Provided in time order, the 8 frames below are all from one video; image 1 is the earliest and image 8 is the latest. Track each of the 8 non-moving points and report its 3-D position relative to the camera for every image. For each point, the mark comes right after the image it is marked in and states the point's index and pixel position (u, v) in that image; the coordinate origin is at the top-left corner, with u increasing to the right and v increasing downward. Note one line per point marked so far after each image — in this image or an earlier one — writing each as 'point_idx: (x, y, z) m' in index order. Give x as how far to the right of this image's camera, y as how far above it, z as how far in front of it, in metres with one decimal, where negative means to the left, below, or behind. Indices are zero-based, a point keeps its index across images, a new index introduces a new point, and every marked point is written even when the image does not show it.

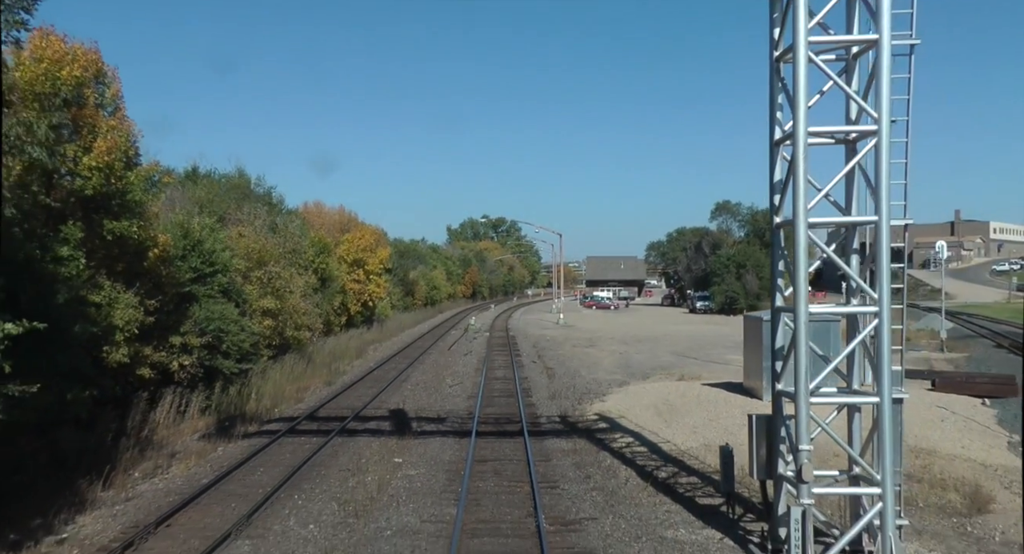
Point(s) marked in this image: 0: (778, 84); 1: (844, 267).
0: (+3.0, +2.1, +9.0) m
1: (+3.7, +0.1, +9.0) m
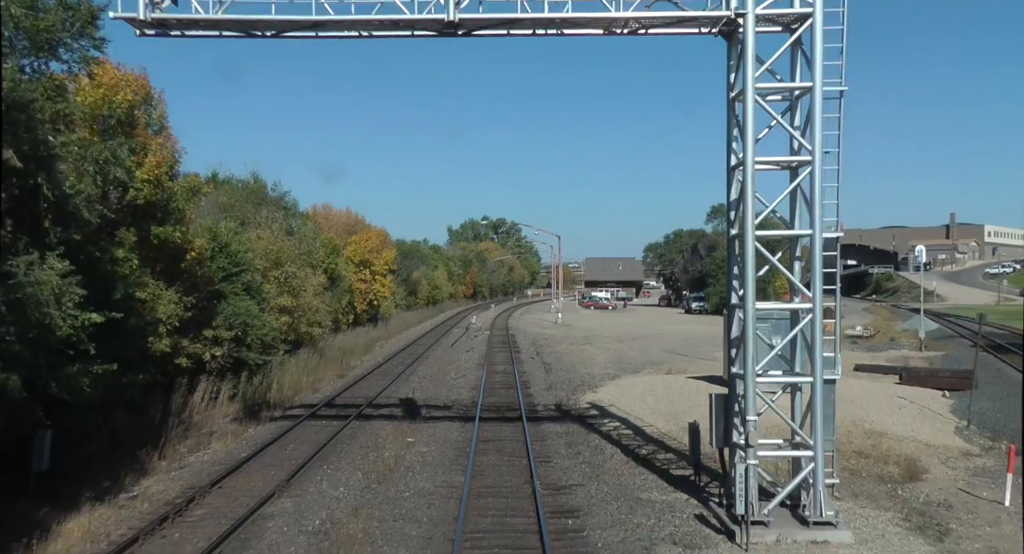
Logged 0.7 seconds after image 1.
0: (+3.0, +2.1, +10.9) m
1: (+3.7, 0.0, +10.9) m
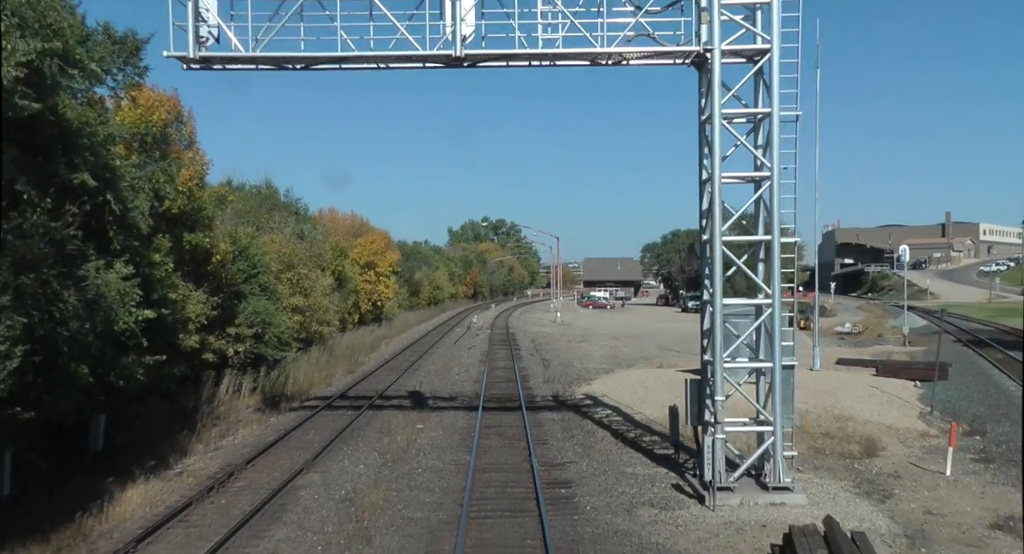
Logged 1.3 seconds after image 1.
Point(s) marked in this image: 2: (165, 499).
0: (+3.0, +2.1, +12.6) m
1: (+3.7, +0.1, +12.6) m
2: (-5.2, -3.3, +12.2) m
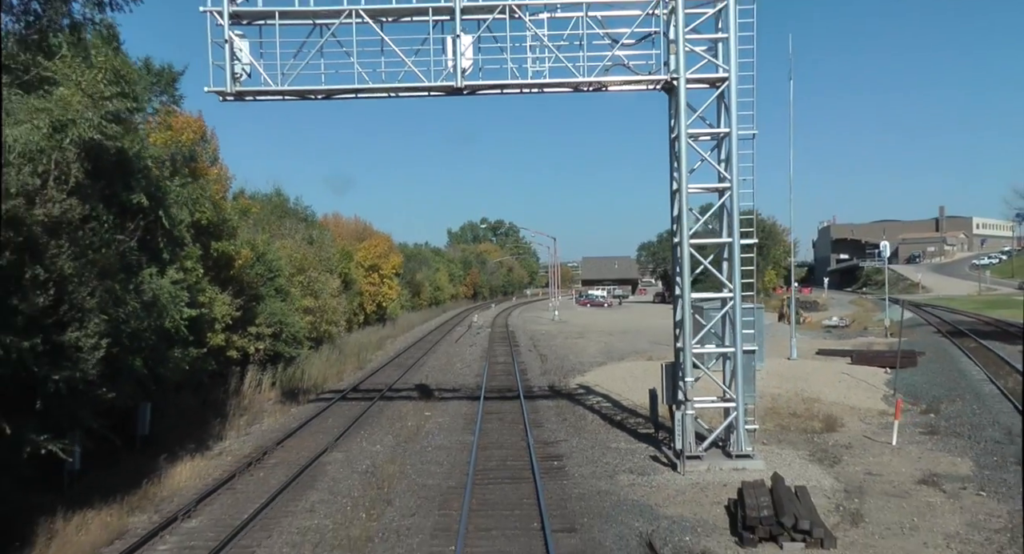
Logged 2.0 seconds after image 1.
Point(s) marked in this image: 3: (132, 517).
0: (+2.9, +2.2, +14.5) m
1: (+3.7, +0.1, +14.4) m
2: (-5.2, -3.4, +14.0) m
3: (-5.3, -3.3, +11.3) m
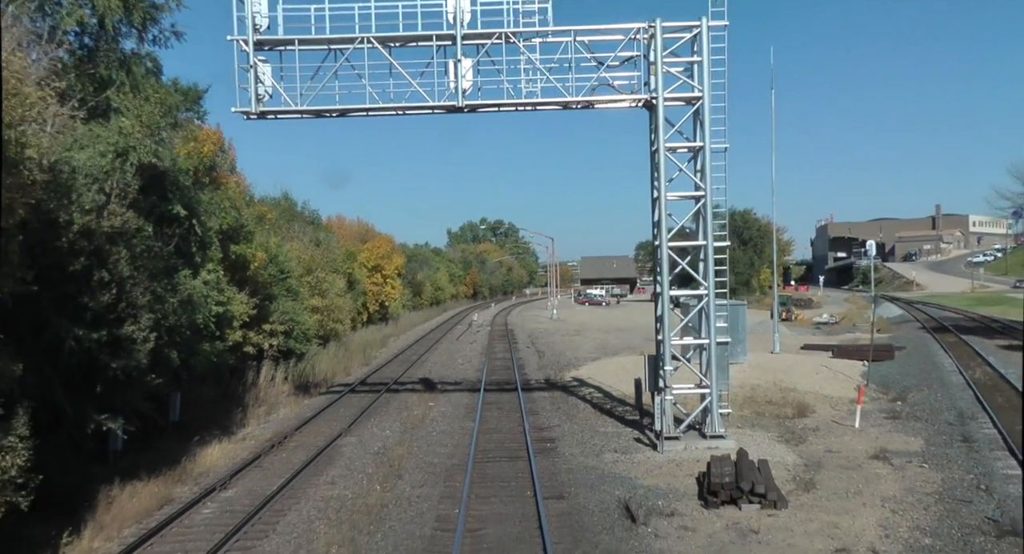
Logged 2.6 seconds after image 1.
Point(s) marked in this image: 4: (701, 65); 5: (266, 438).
0: (+2.8, +2.2, +16.0) m
1: (+3.6, +0.1, +16.0) m
2: (-5.3, -3.4, +15.6) m
3: (-5.3, -3.3, +12.9) m
4: (+3.7, +4.1, +15.7) m
5: (-5.2, -3.4, +17.1) m
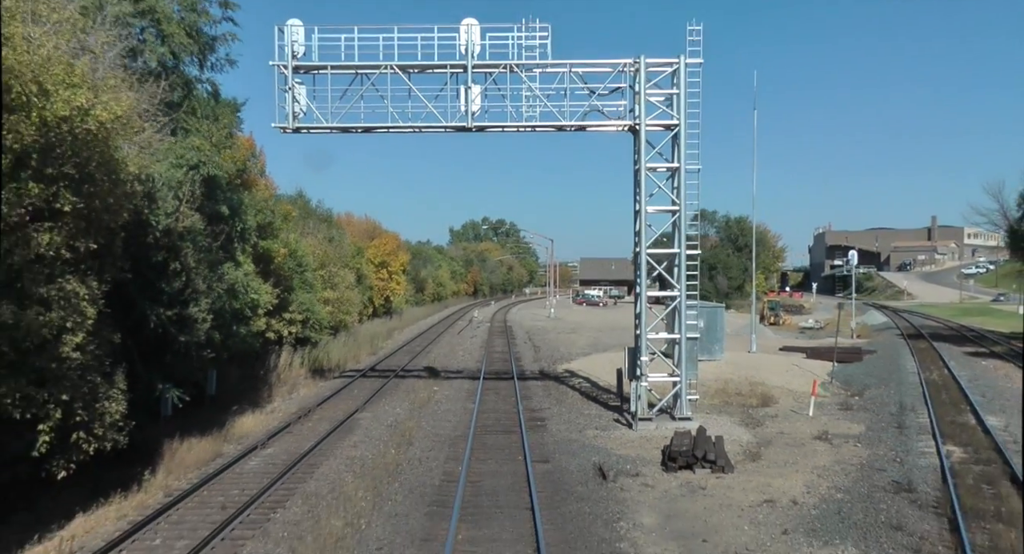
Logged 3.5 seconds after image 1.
0: (+2.8, +2.1, +18.4) m
1: (+3.6, +0.1, +18.4) m
2: (-5.4, -3.3, +18.0) m
3: (-5.5, -3.2, +15.3) m
4: (+3.7, +4.1, +18.1) m
5: (-5.3, -3.3, +19.5) m
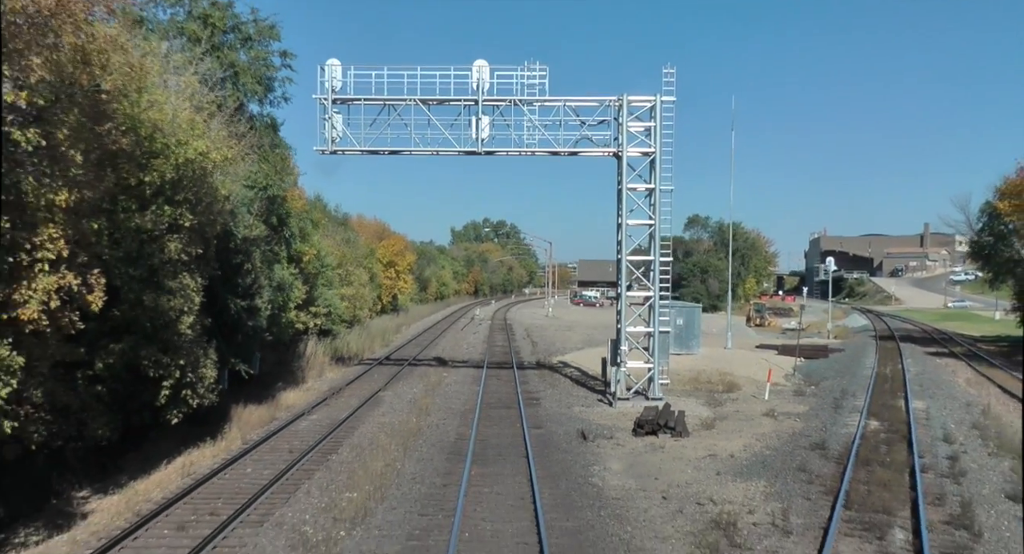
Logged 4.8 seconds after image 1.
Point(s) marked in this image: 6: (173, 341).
0: (+2.9, +2.1, +21.9) m
1: (+3.6, 0.0, +21.9) m
2: (-5.4, -3.2, +21.5) m
3: (-5.5, -3.1, +18.7) m
4: (+3.8, +4.0, +21.5) m
5: (-5.3, -3.2, +22.9) m
6: (-5.6, -1.1, +13.4) m
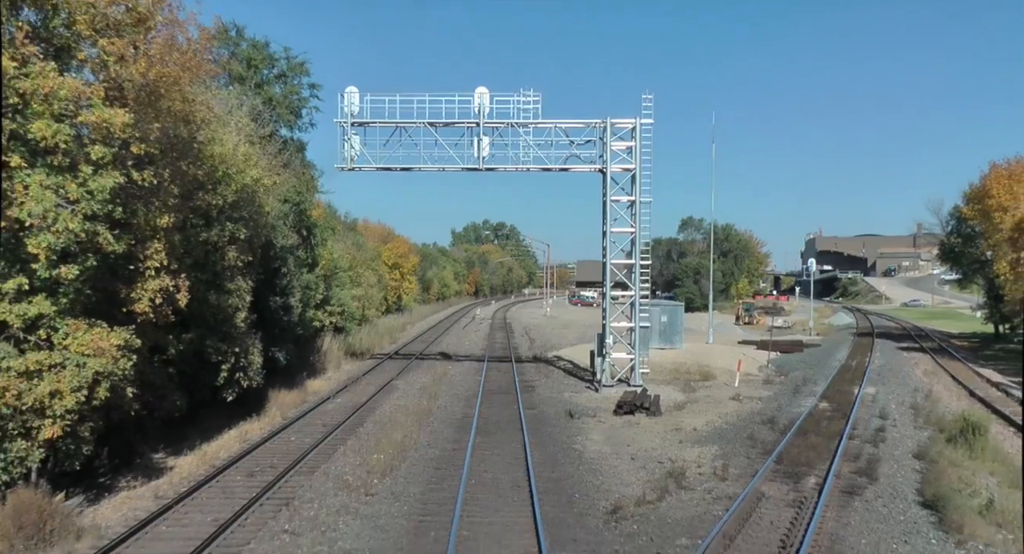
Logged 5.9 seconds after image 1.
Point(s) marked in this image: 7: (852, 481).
0: (+2.8, +2.0, +24.8) m
1: (+3.5, 0.0, +24.8) m
2: (-5.5, -3.3, +24.4) m
3: (-5.5, -3.2, +21.6) m
4: (+3.8, +3.9, +24.4) m
5: (-5.4, -3.3, +25.8) m
6: (-5.7, -1.1, +16.2) m
7: (+5.6, -3.4, +13.3) m
